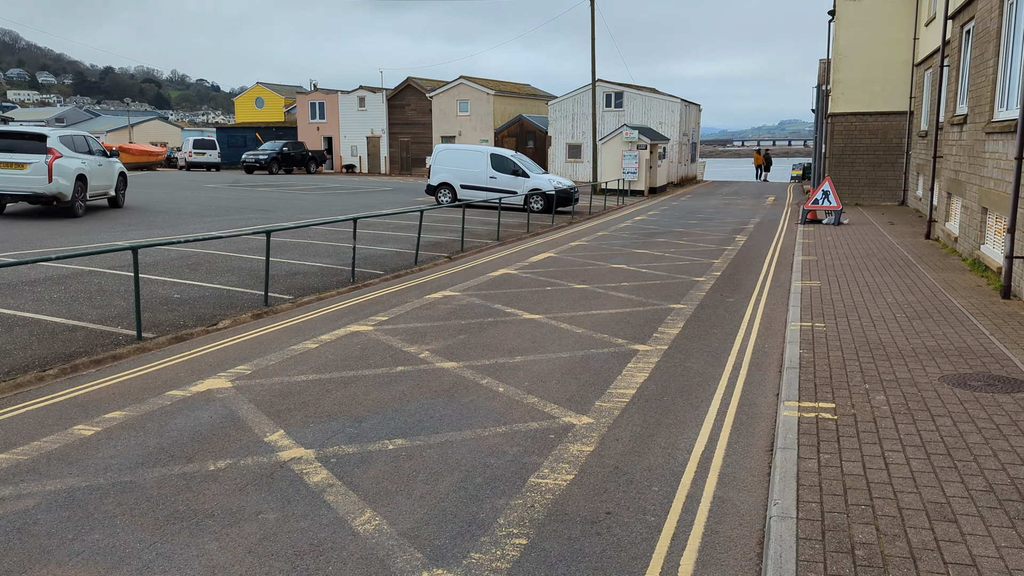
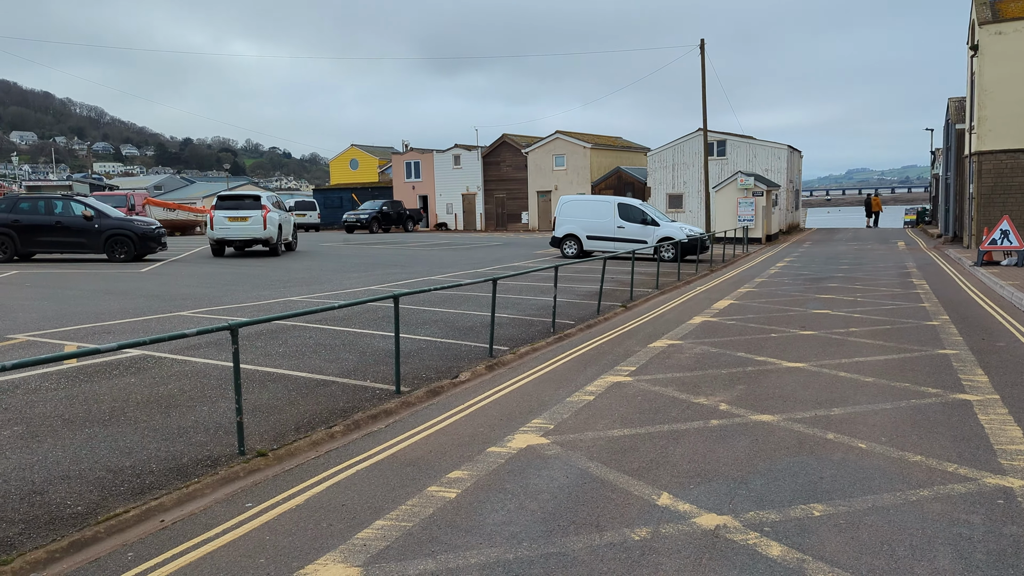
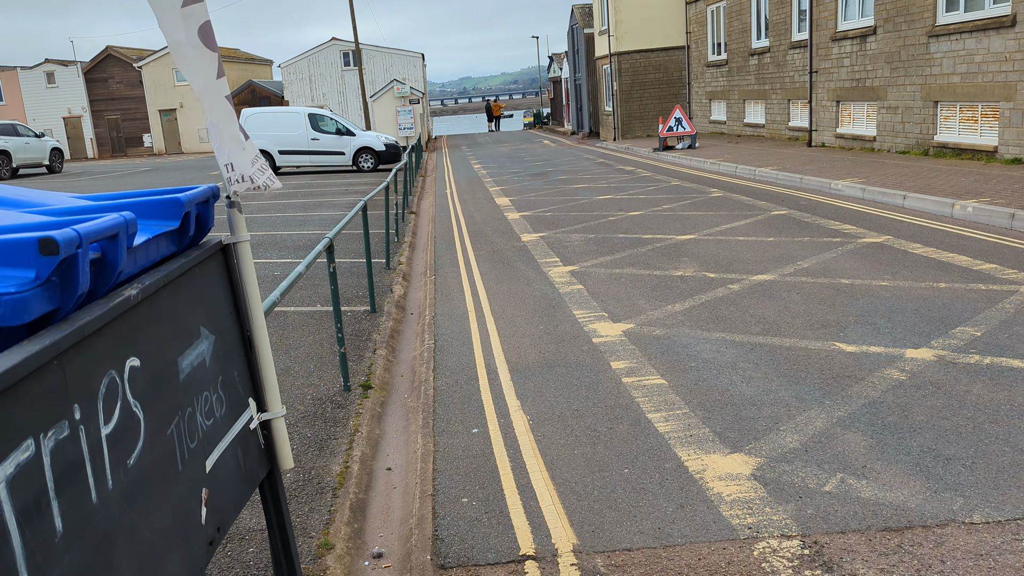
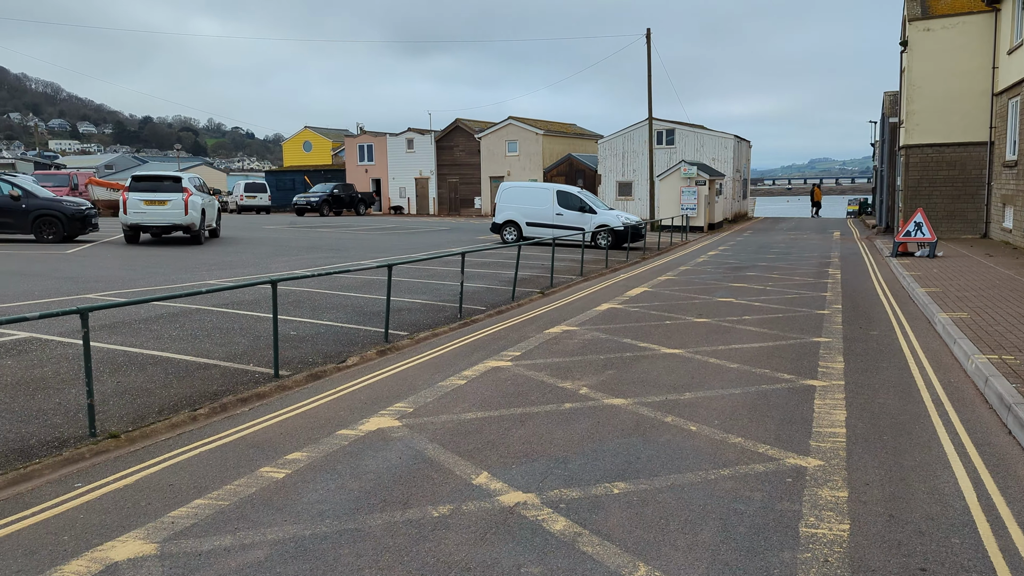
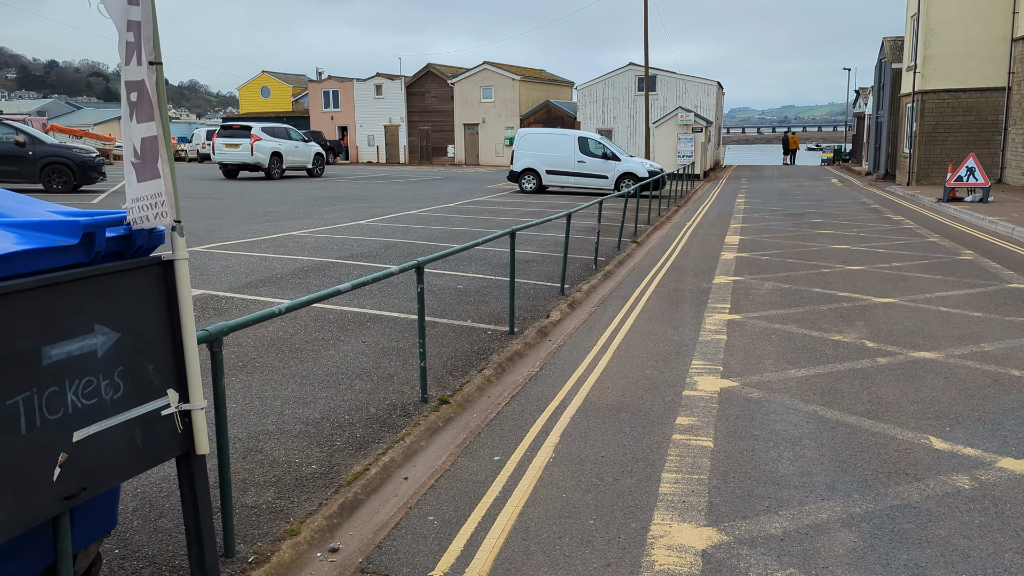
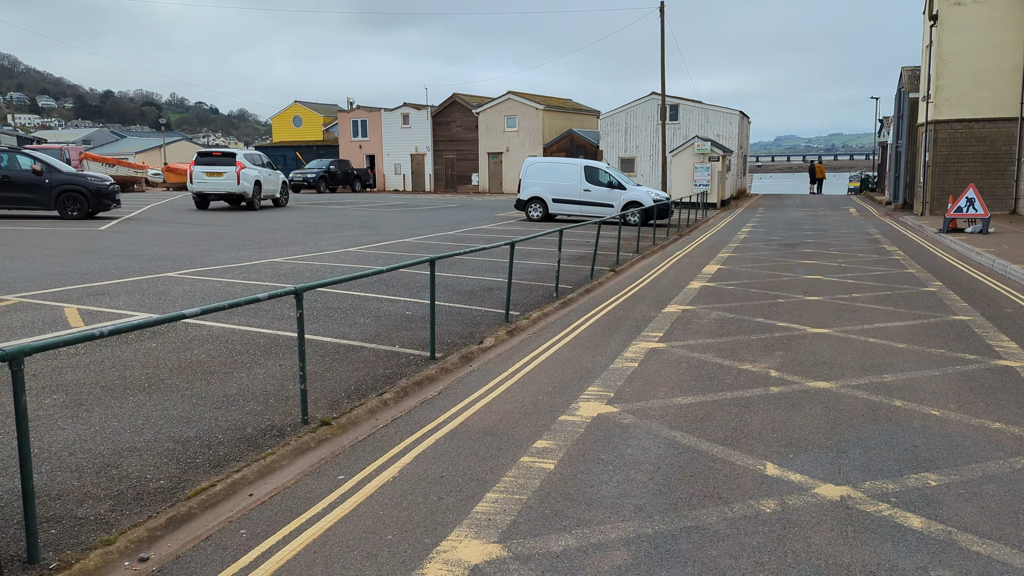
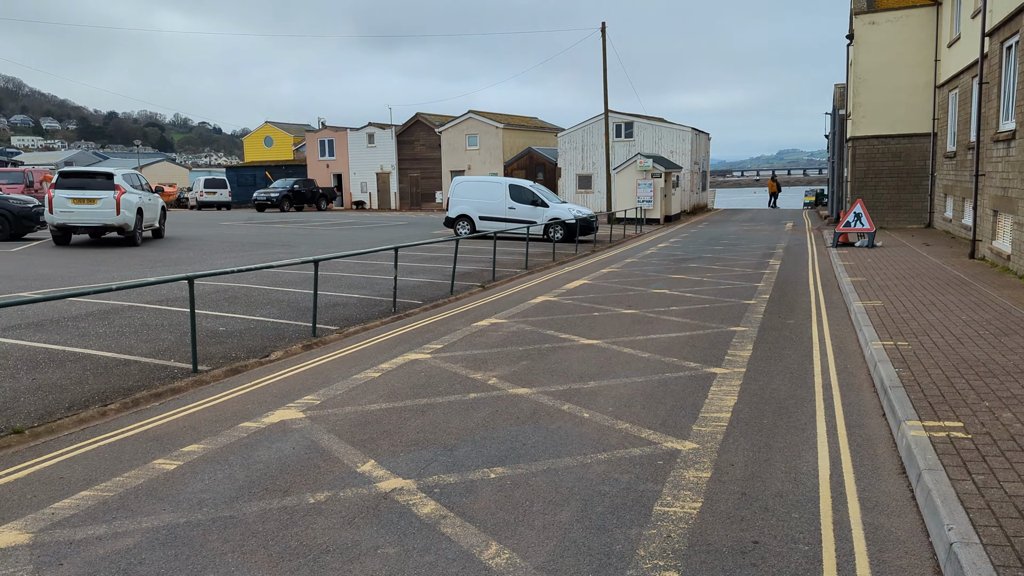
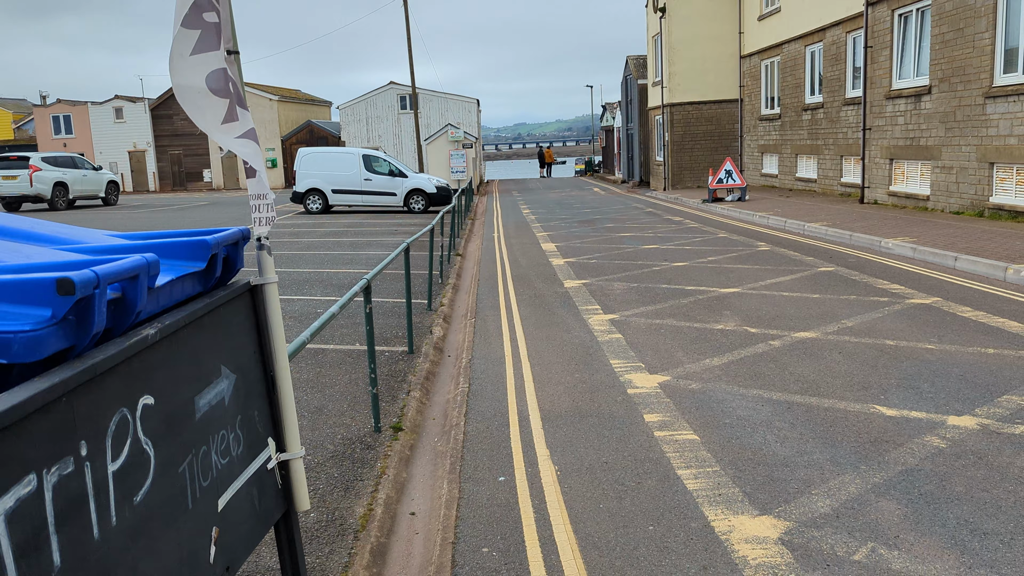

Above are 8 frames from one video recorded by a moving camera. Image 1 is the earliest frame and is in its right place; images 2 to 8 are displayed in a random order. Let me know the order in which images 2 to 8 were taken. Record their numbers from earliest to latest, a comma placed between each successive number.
7, 4, 2, 6, 5, 8, 3
